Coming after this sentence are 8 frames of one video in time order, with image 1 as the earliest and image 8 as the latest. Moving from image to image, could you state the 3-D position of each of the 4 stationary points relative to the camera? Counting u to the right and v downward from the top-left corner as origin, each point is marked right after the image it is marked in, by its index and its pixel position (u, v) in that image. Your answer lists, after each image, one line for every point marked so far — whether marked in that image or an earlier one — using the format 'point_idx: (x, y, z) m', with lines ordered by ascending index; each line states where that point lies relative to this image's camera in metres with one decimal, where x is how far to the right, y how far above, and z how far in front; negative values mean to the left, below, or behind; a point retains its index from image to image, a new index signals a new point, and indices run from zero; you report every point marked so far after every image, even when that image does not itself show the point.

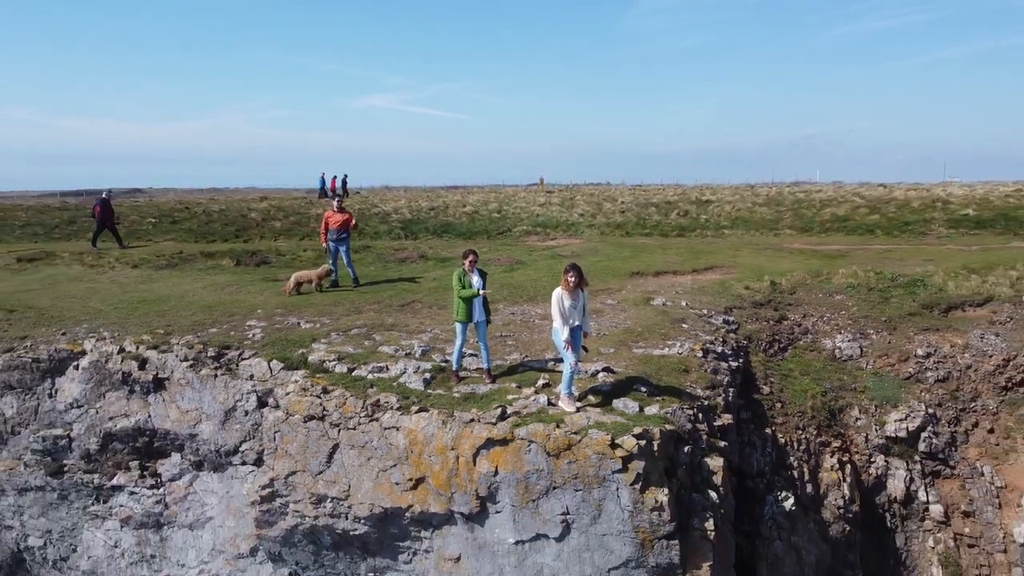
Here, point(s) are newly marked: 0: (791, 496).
0: (+2.1, -1.5, +6.5) m
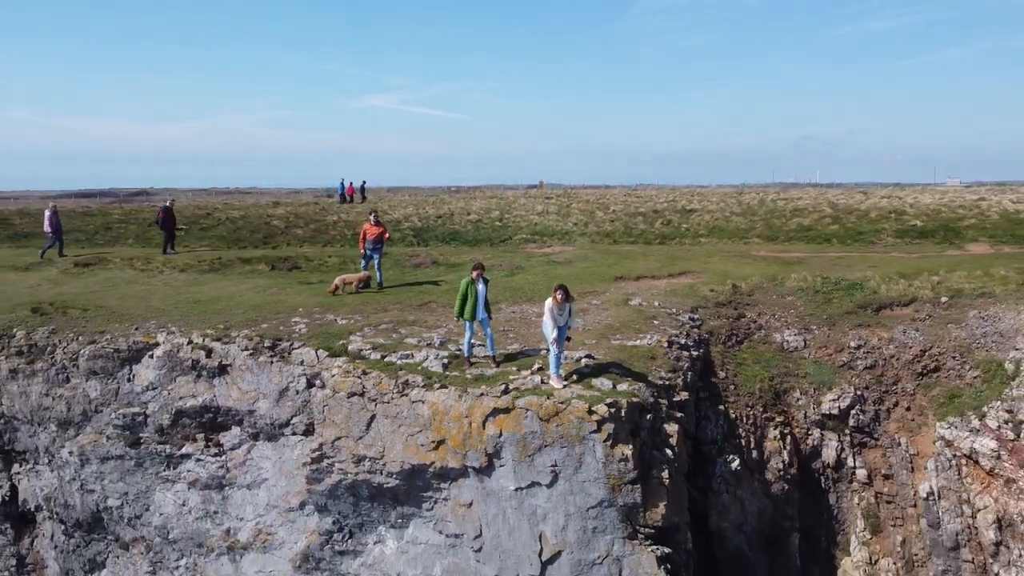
0: (+2.1, -1.6, +8.0) m
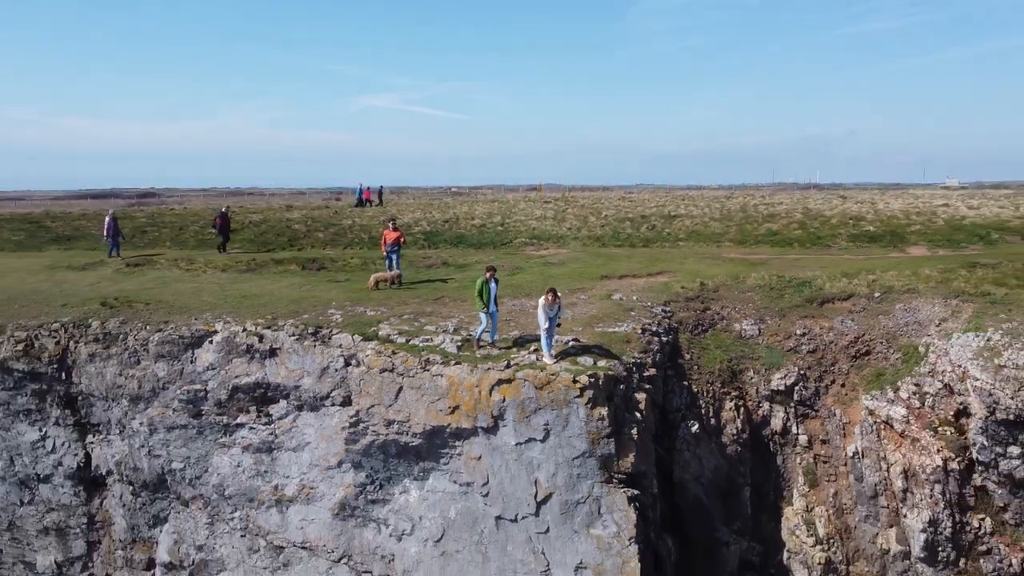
0: (+2.1, -1.5, +9.7) m
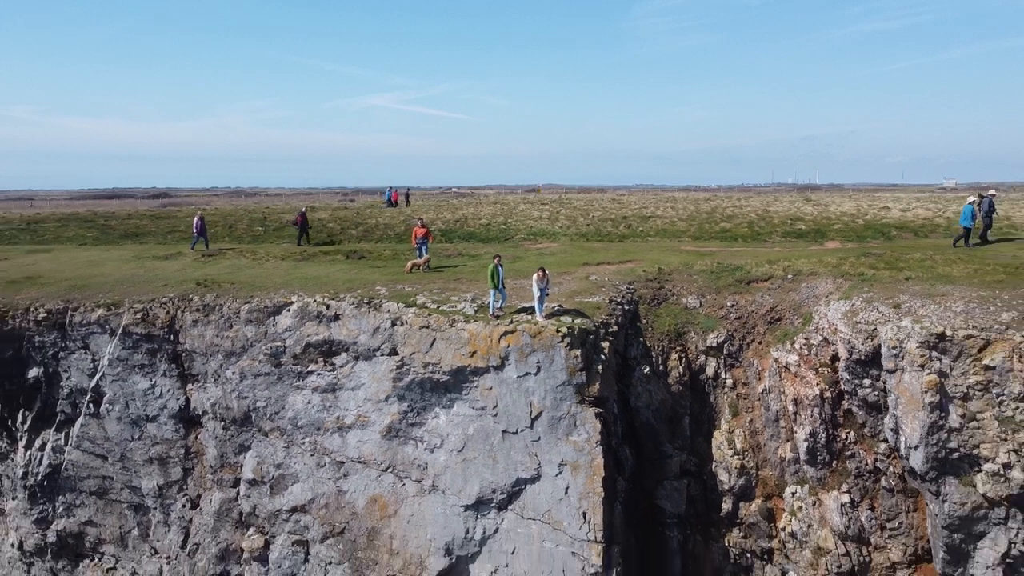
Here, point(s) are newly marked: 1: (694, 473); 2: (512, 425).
0: (+2.1, -1.2, +13.2) m
1: (+2.9, -2.9, +13.1) m
2: (0.0, -2.0, +12.6) m
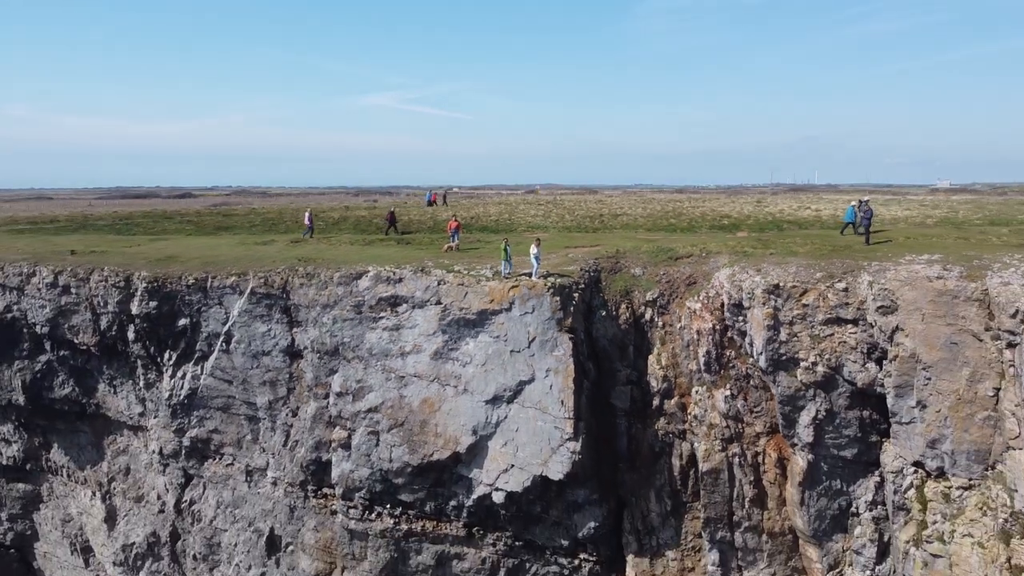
0: (+2.2, -0.6, +20.1) m
1: (+3.0, -2.2, +20.0) m
2: (+0.1, -1.3, +19.4) m
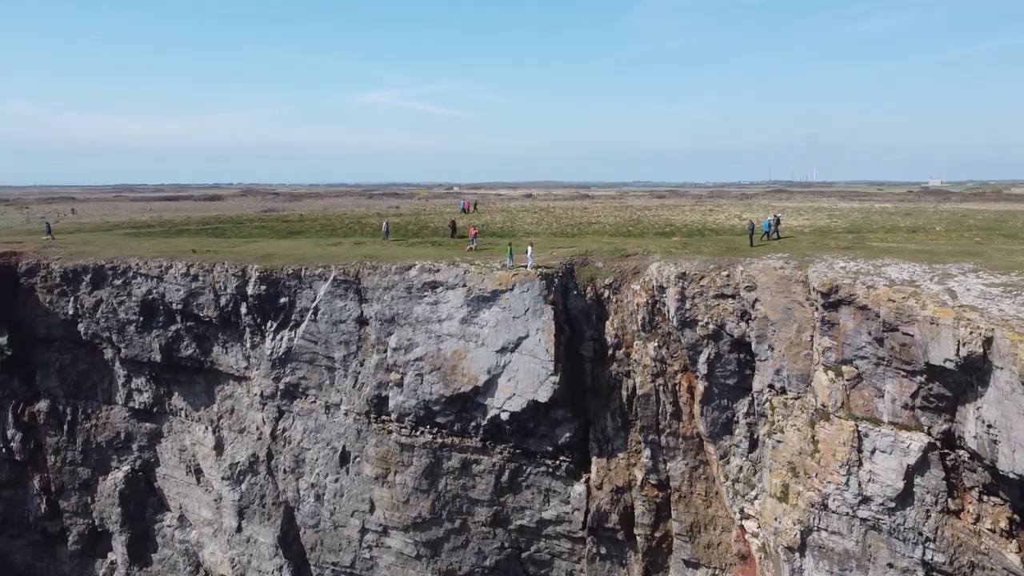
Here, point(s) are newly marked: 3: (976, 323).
0: (+2.3, -0.1, +29.8) m
1: (+3.1, -1.8, +29.7) m
2: (+0.1, -0.9, +29.2) m
3: (+10.9, -0.8, +19.6) m
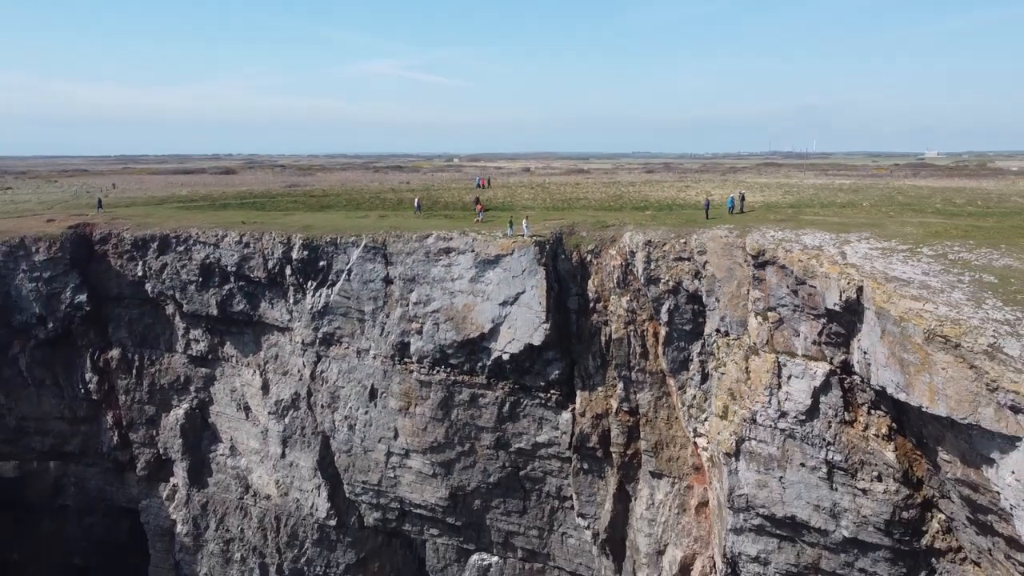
0: (+2.3, +1.4, +36.5) m
1: (+3.1, -0.3, +36.5) m
2: (+0.1, +0.7, +35.9) m
3: (+10.9, +0.4, +26.3) m
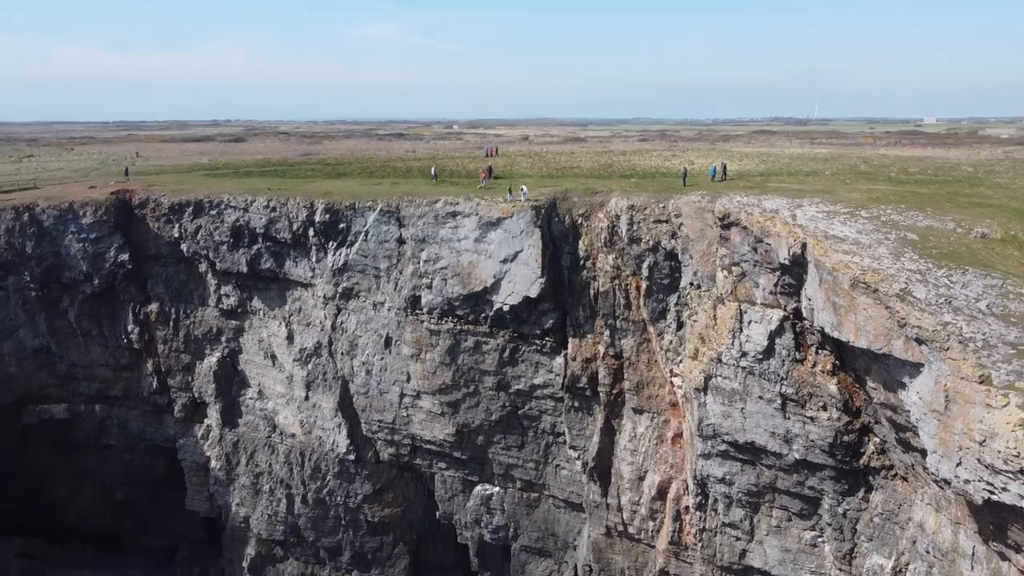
0: (+2.3, +3.4, +41.2) m
1: (+3.1, +1.8, +41.3) m
2: (+0.1, +2.7, +40.6) m
3: (+10.9, +2.0, +31.1) m
